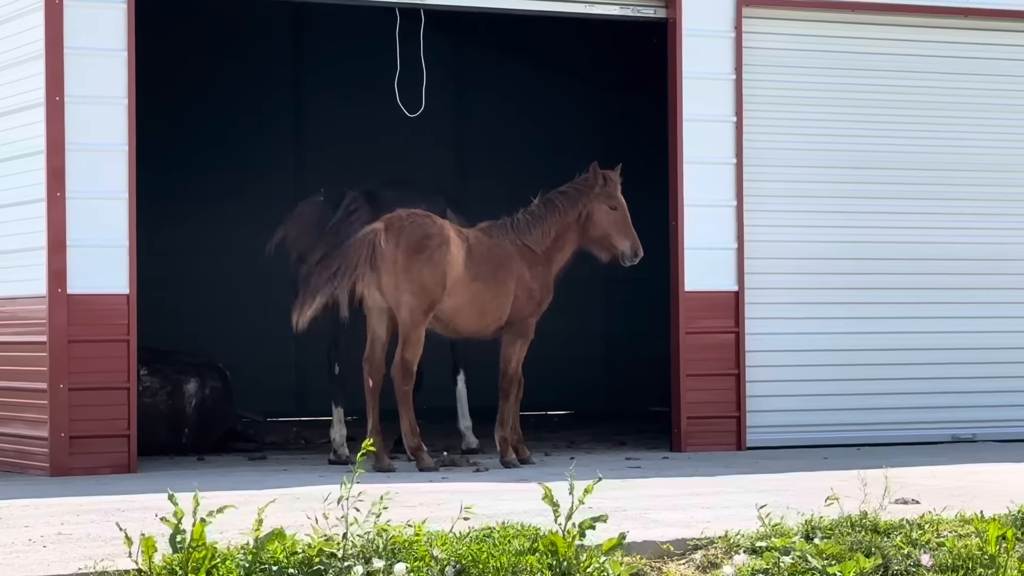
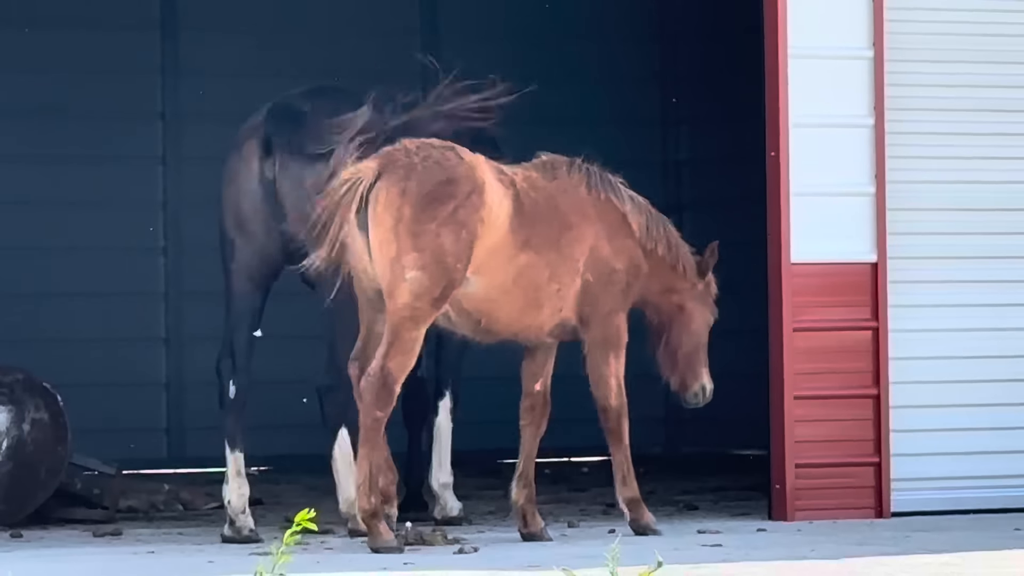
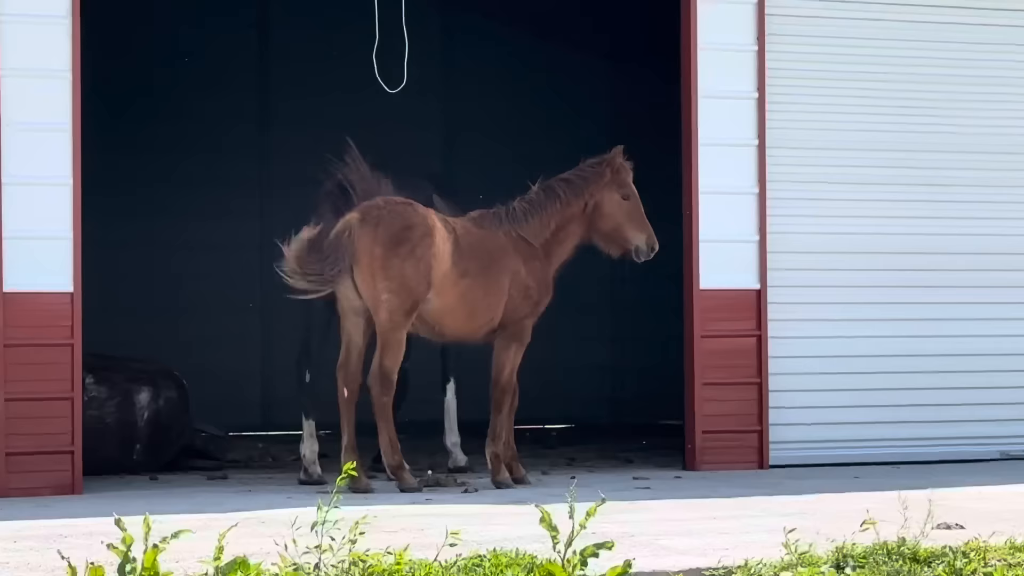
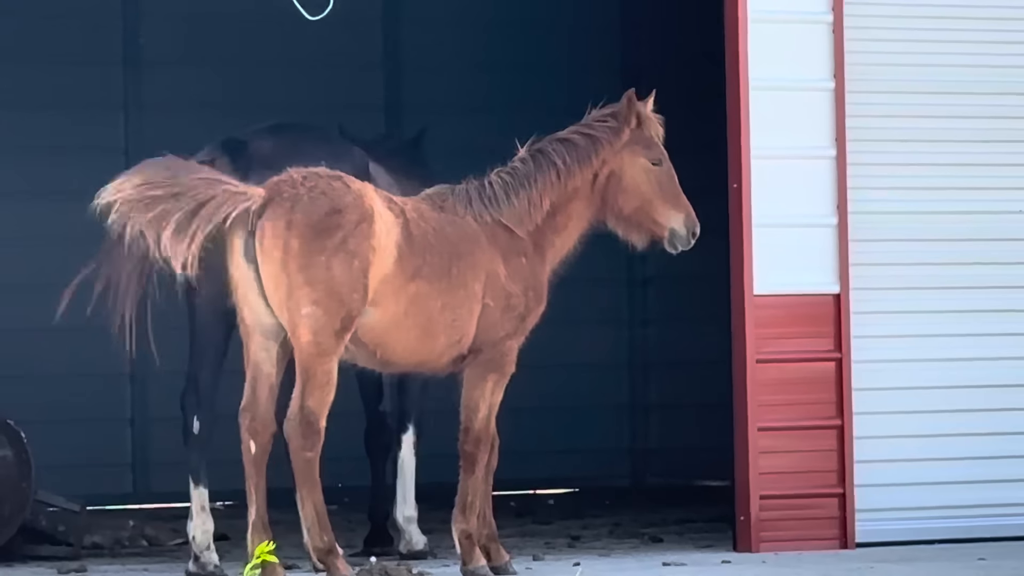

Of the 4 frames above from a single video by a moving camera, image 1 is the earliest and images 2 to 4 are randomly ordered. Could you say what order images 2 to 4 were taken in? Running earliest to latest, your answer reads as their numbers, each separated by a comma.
3, 4, 2
